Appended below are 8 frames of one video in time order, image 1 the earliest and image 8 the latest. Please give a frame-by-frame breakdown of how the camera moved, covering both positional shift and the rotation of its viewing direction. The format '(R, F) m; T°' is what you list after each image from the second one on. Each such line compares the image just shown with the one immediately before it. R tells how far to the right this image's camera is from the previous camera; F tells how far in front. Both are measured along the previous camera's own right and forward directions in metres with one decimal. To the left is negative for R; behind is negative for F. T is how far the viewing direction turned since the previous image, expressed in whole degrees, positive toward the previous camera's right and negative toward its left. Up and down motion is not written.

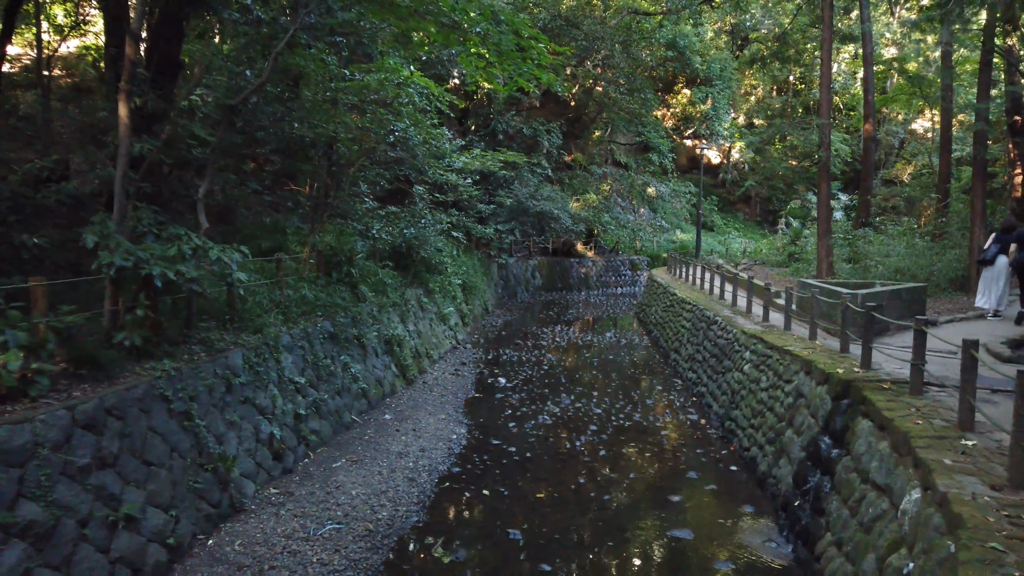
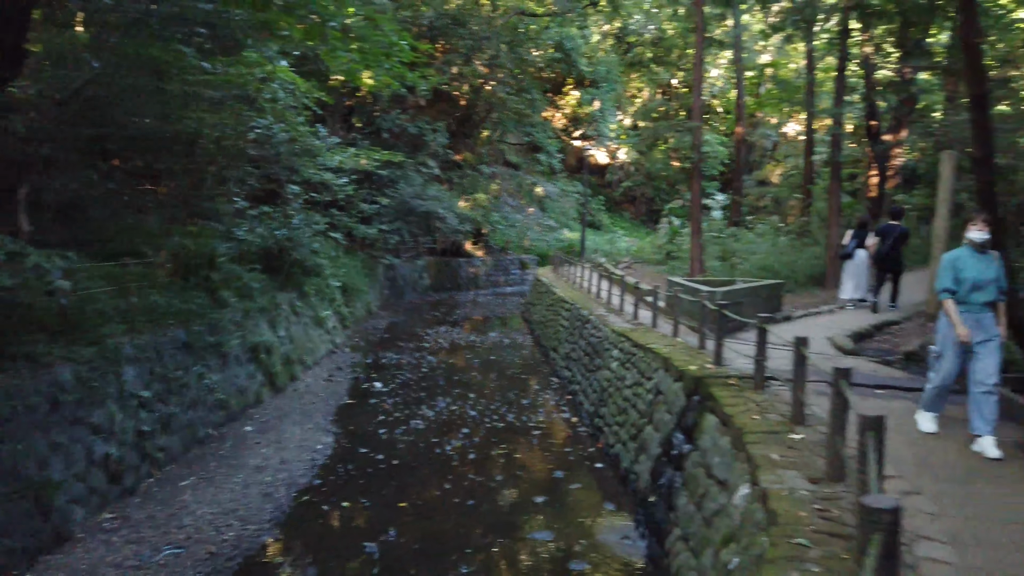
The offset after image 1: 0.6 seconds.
(+0.4, +0.2) m; +9°
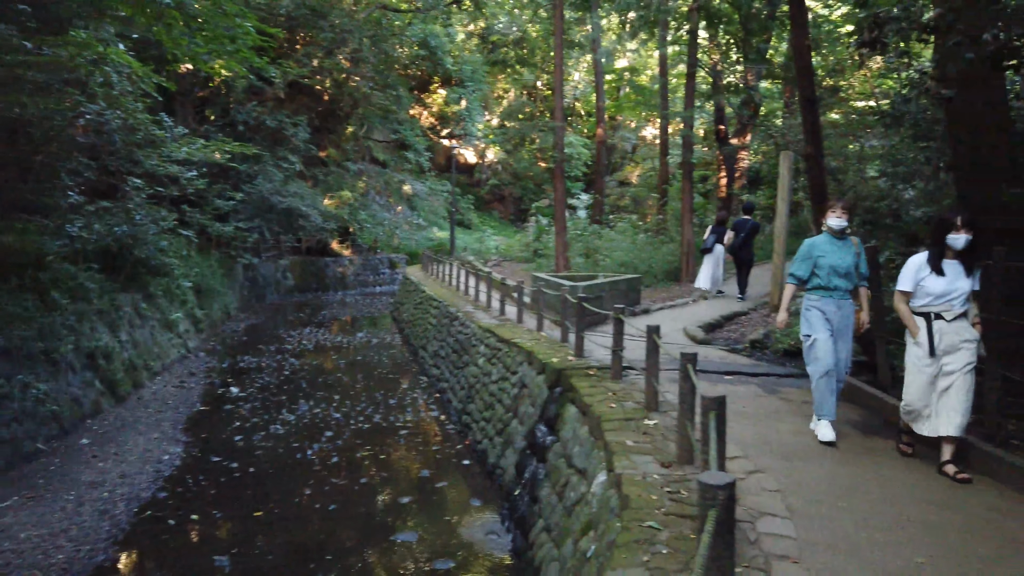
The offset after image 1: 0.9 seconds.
(+0.1, +0.1) m; +11°
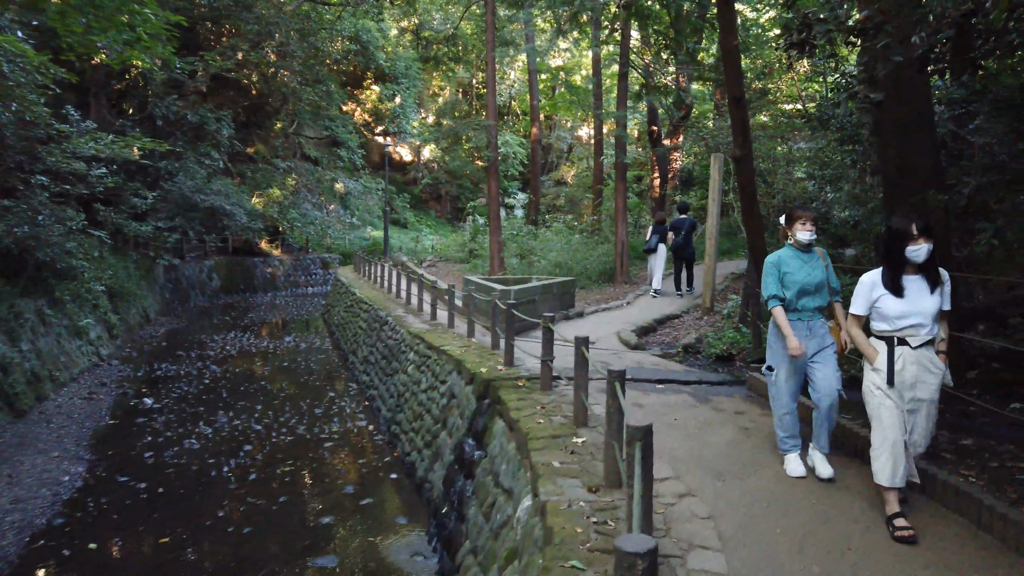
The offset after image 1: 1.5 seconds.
(+0.1, +0.3) m; +5°
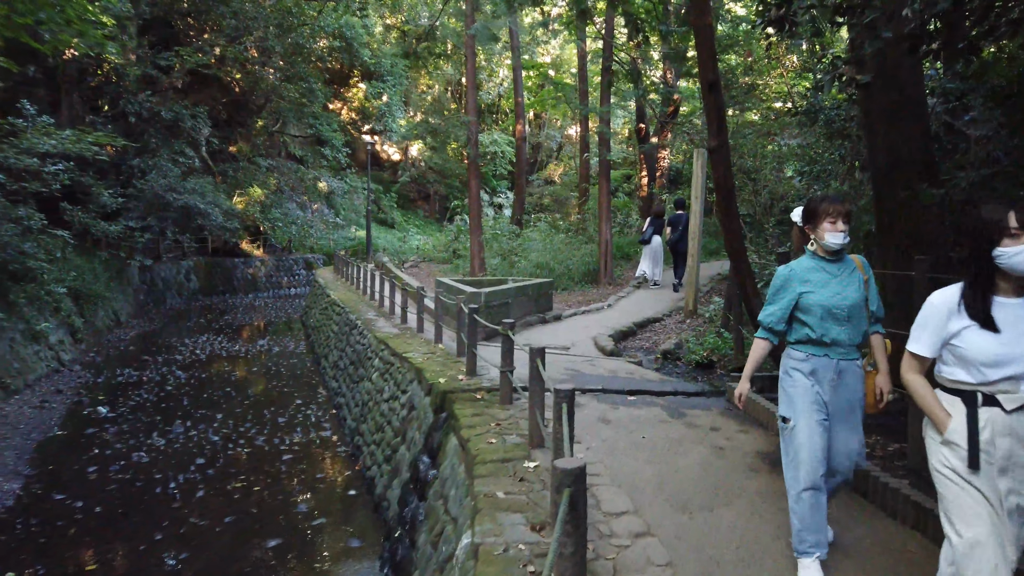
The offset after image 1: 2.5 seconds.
(+0.3, +0.5) m; +1°
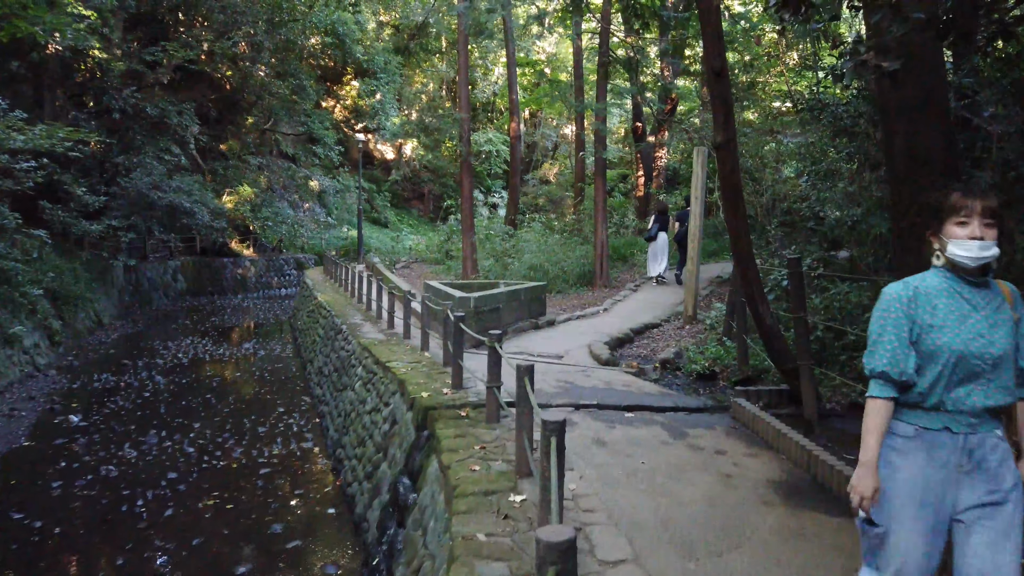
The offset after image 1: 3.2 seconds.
(+0.1, +0.4) m; 0°
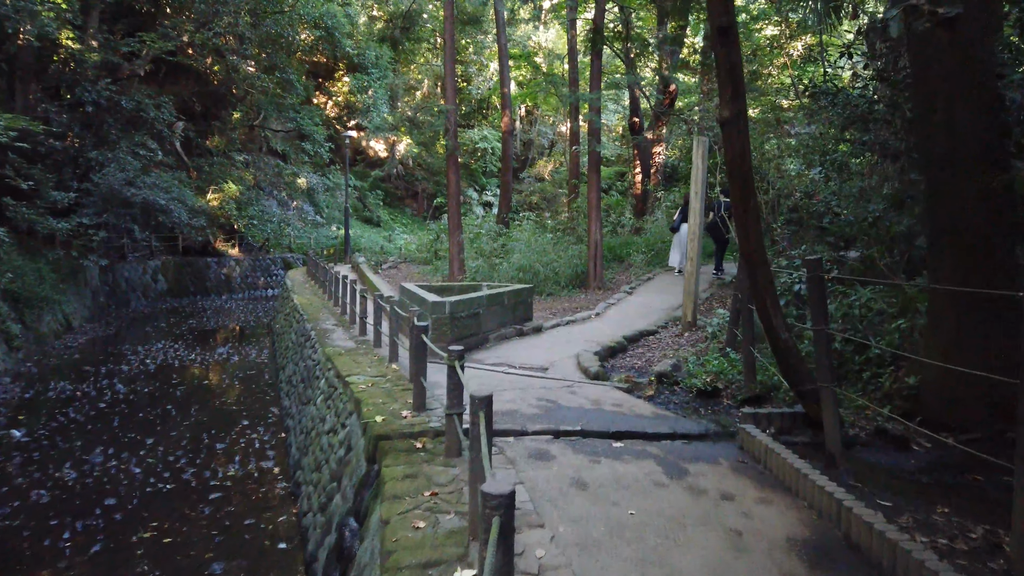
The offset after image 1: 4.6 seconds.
(+0.2, +0.8) m; 0°
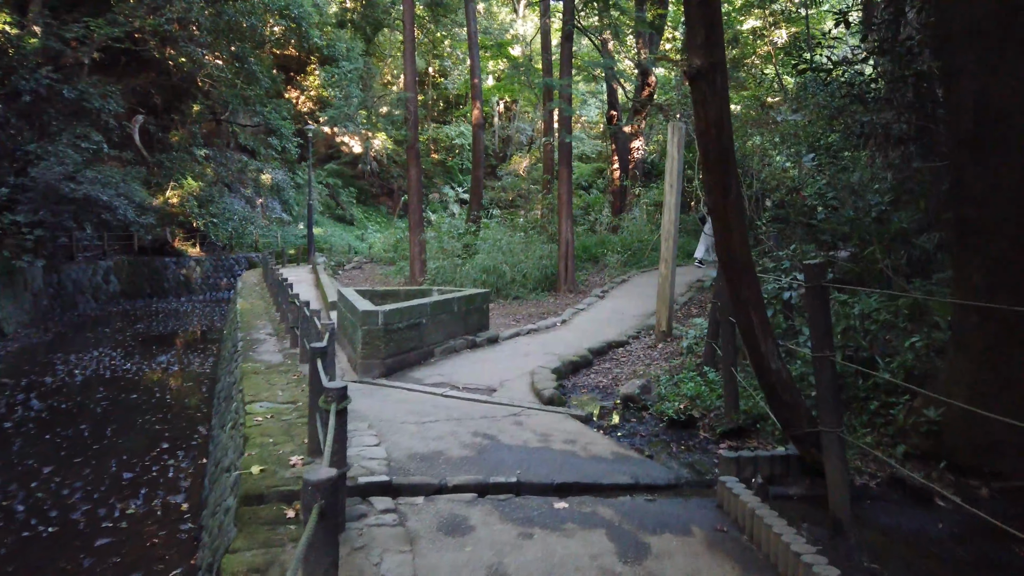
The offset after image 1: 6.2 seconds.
(+0.4, +1.0) m; +1°
